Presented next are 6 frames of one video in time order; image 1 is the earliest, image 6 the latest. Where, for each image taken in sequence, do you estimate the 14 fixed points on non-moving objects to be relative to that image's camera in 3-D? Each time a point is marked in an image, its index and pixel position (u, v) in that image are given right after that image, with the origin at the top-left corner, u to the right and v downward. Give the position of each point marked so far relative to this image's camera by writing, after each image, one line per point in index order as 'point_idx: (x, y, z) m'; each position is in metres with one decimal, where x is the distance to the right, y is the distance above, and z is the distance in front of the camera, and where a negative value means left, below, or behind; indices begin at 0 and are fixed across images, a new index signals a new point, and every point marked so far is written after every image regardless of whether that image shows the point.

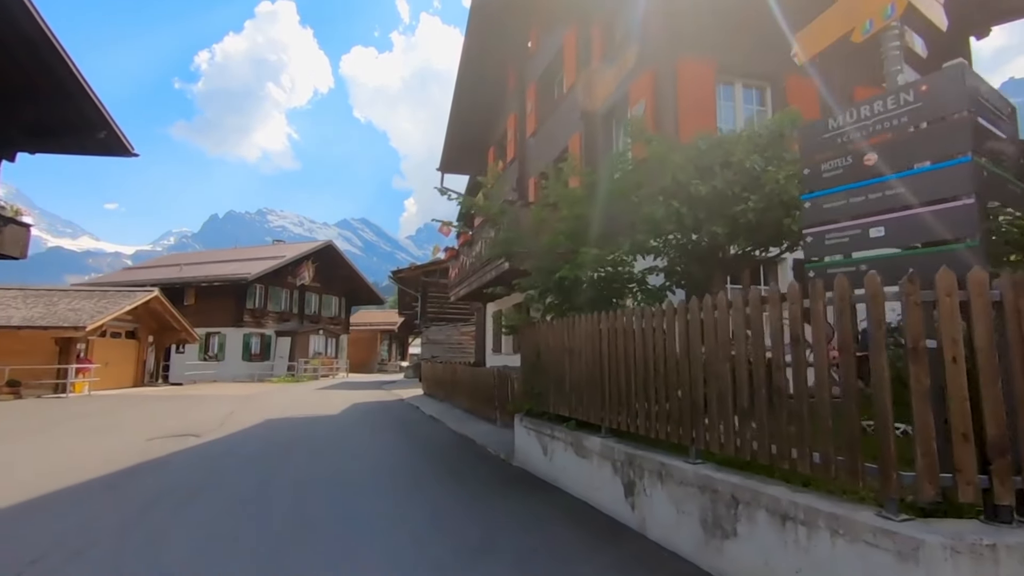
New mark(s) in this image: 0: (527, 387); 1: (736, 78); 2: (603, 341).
0: (+0.2, -1.4, +7.4) m
1: (+4.0, +3.8, +9.7) m
2: (+0.9, -0.6, +5.7) m
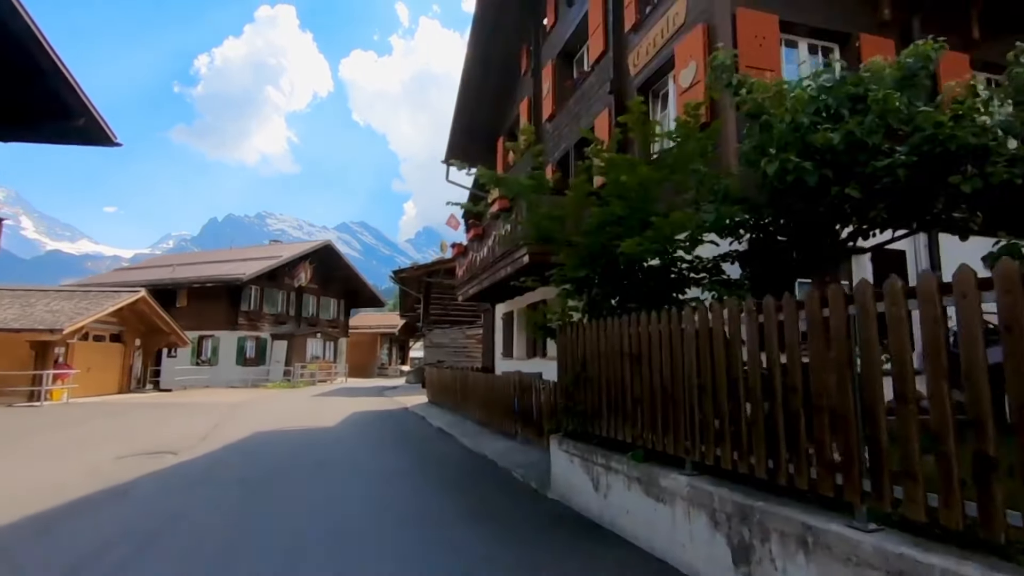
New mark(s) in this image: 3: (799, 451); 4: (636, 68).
0: (+0.6, -1.3, +6.0) m
1: (+4.4, +3.8, +8.3) m
2: (+1.3, -0.5, +4.3) m
3: (+1.7, -1.0, +3.2) m
4: (+2.3, +4.1, +10.1) m
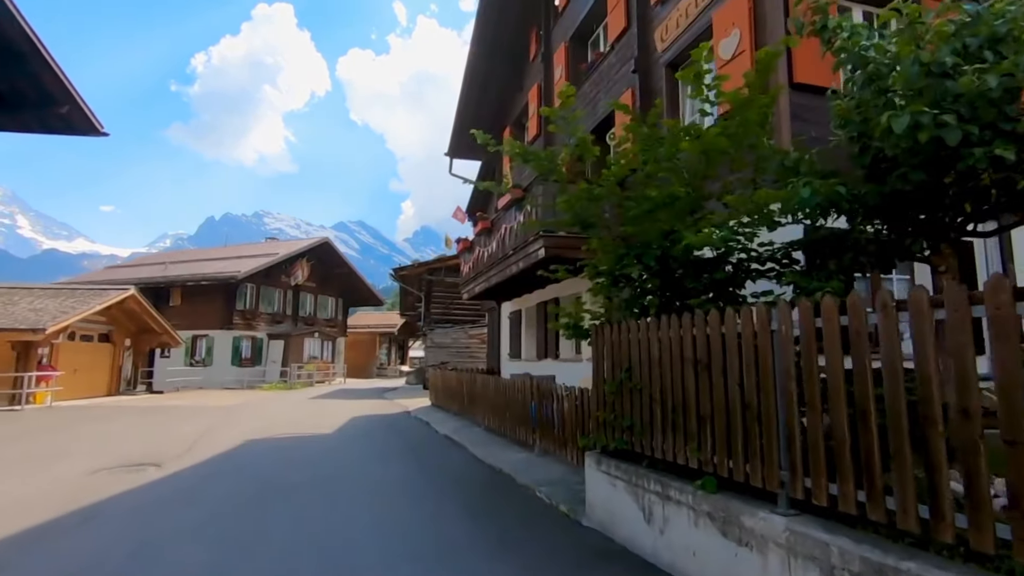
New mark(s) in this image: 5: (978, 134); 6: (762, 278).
0: (+0.9, -1.2, +5.2) m
1: (+4.7, +3.9, +7.5) m
2: (+1.6, -0.4, +3.4) m
3: (+2.0, -0.9, +2.4) m
4: (+2.6, +4.2, +9.2) m
5: (+2.6, +0.8, +3.1) m
6: (+2.2, +0.1, +4.8) m
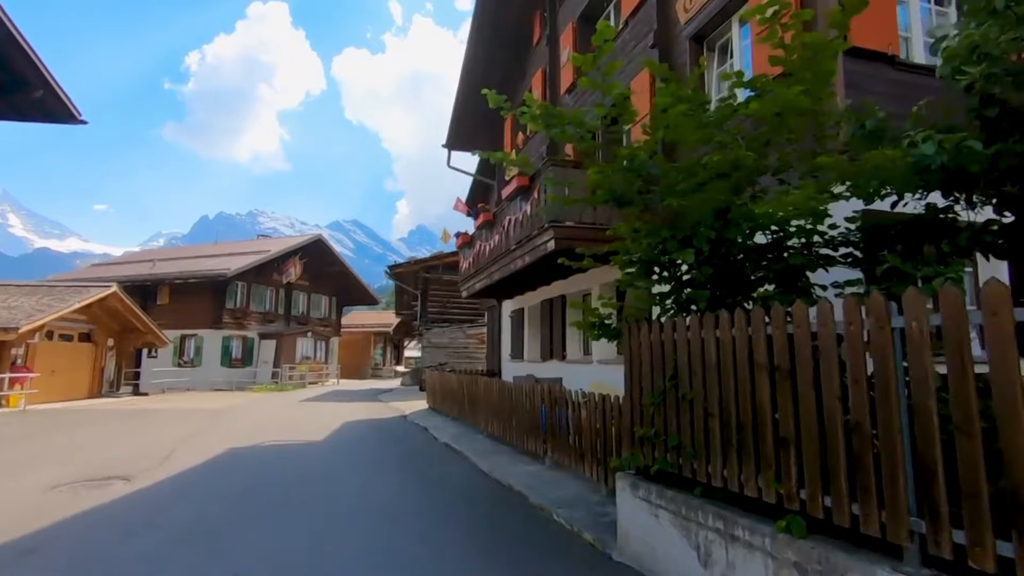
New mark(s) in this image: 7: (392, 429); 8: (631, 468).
0: (+1.1, -1.1, +4.3) m
1: (+4.9, +4.0, +6.6) m
2: (+1.8, -0.3, +2.6) m
3: (+2.2, -0.8, +1.5) m
4: (+2.7, +4.2, +8.4) m
5: (+2.8, +0.9, +2.2) m
6: (+2.4, +0.2, +4.0) m
7: (-2.9, -3.4, +13.1) m
8: (+1.0, -1.5, +4.4) m
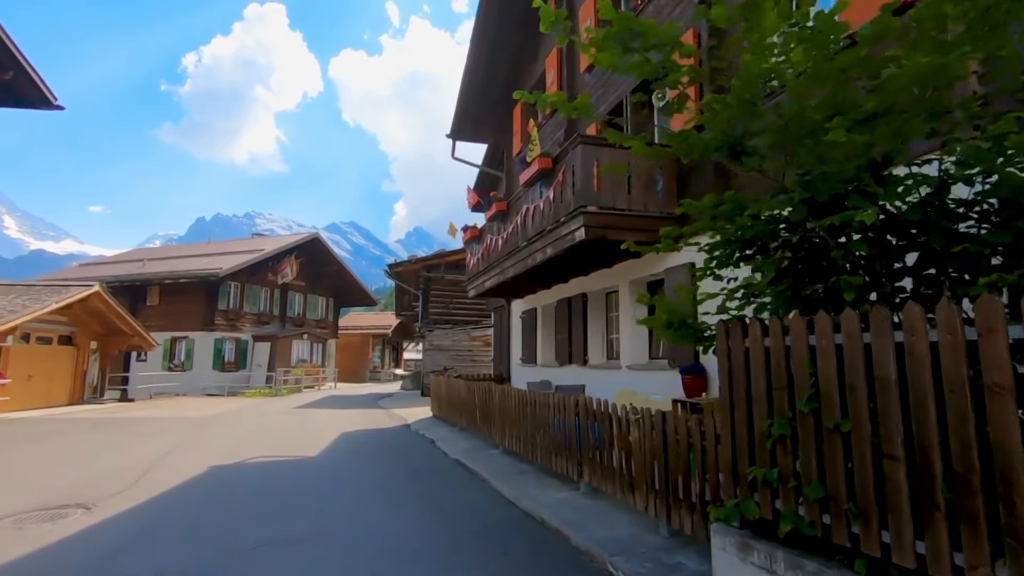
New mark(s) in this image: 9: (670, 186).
0: (+1.4, -1.1, +3.1) m
1: (+5.2, +4.1, +5.5) m
2: (+2.2, -0.2, +1.4) m
3: (+2.6, -0.8, +0.3) m
4: (+3.1, +4.3, +7.2) m
5: (+3.2, +1.0, +1.1) m
6: (+2.7, +0.3, +2.8) m
7: (-2.6, -3.4, +11.9) m
8: (+1.4, -1.4, +3.3) m
9: (+2.4, +1.6, +8.4) m
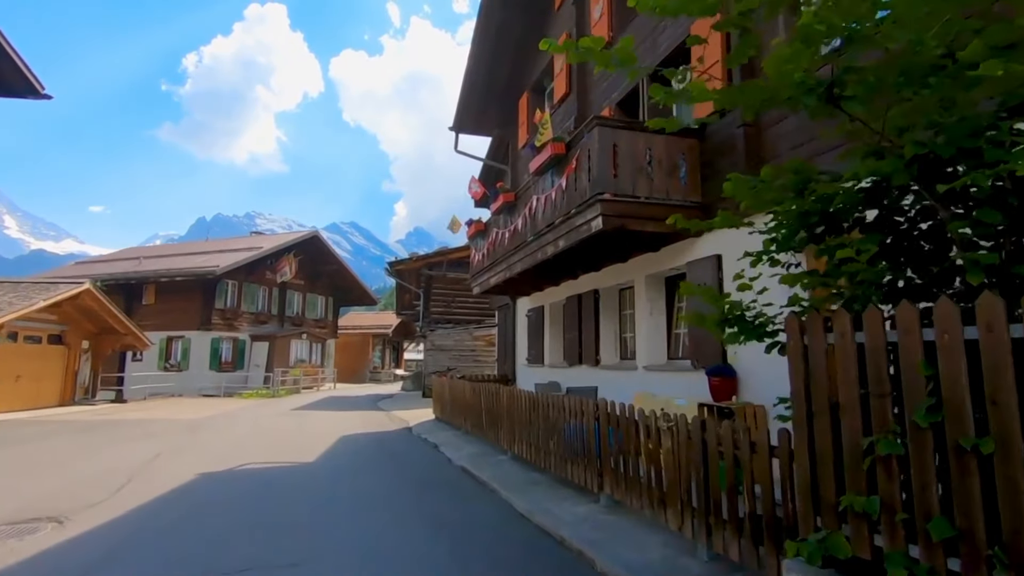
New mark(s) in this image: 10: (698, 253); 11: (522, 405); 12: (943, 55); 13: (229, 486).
0: (+1.6, -1.0, +2.5) m
1: (+5.4, +4.1, +4.9) m
2: (+2.3, -0.2, +0.8) m
3: (+2.7, -0.7, -0.3) m
4: (+3.2, +4.4, +6.6) m
5: (+3.4, +1.1, +0.5) m
6: (+2.9, +0.3, +2.2) m
7: (-2.4, -3.3, +11.3) m
8: (+1.5, -1.3, +2.6) m
9: (+2.6, +1.7, +7.7) m
10: (+2.7, +0.5, +7.9) m
11: (+0.2, -1.9, +8.6) m
12: (+1.8, +1.0, +2.3) m
13: (-4.5, -3.1, +8.7) m
